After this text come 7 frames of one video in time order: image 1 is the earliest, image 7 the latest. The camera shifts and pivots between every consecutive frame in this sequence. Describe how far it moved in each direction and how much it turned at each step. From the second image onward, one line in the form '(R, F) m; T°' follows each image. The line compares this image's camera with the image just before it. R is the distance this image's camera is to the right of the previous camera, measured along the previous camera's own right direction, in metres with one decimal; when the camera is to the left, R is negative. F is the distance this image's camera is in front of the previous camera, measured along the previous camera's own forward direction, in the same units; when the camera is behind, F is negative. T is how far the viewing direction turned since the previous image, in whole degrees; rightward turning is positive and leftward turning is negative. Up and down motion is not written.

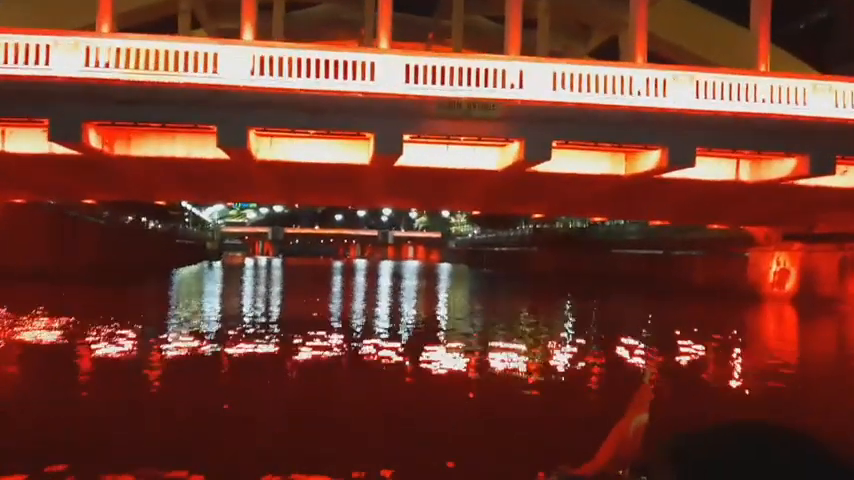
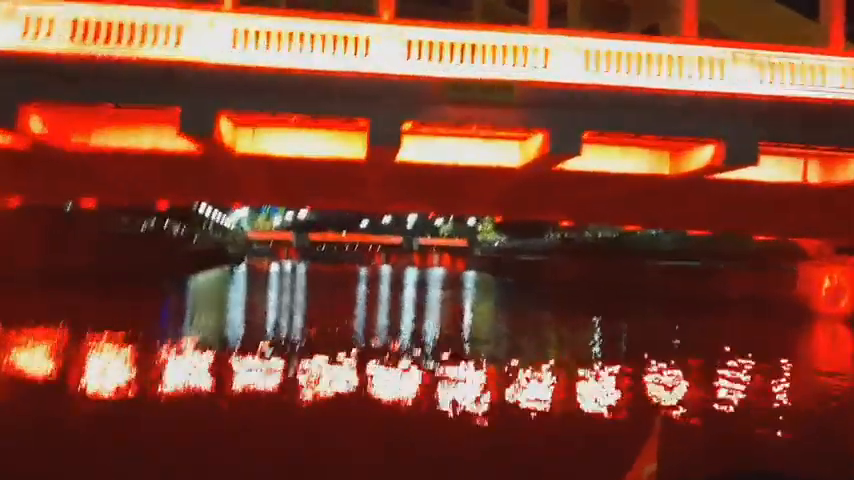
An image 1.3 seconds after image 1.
(+0.4, +2.6) m; -2°
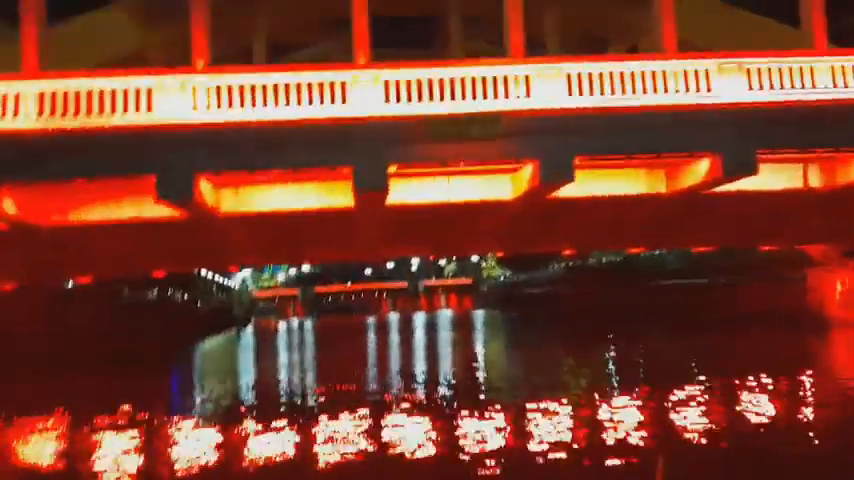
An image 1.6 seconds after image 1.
(+0.2, +0.4) m; 0°
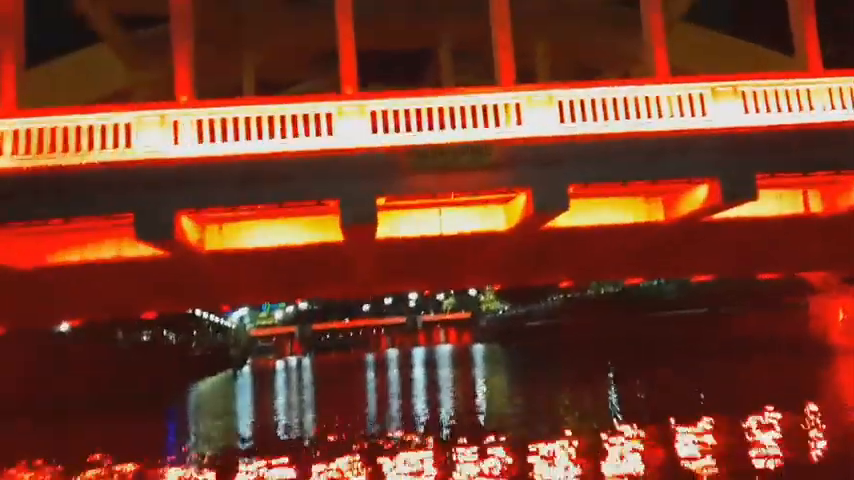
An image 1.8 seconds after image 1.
(+0.1, +0.4) m; 0°
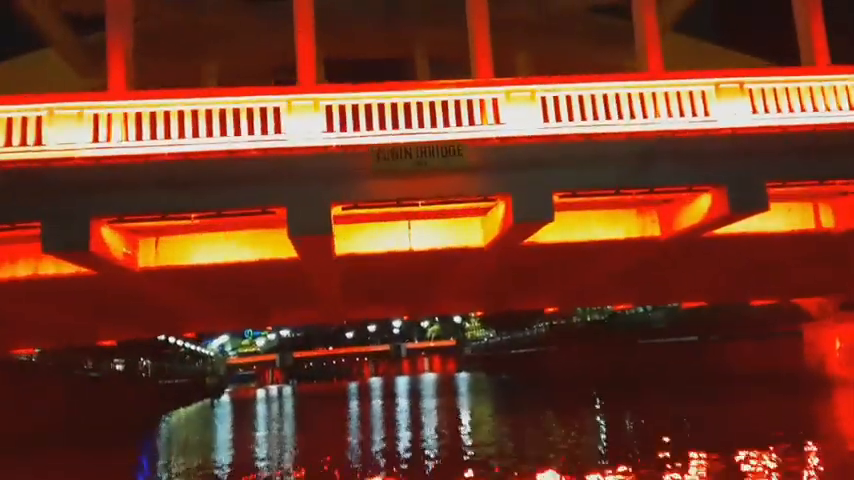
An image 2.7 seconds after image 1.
(+0.3, +1.6) m; +1°
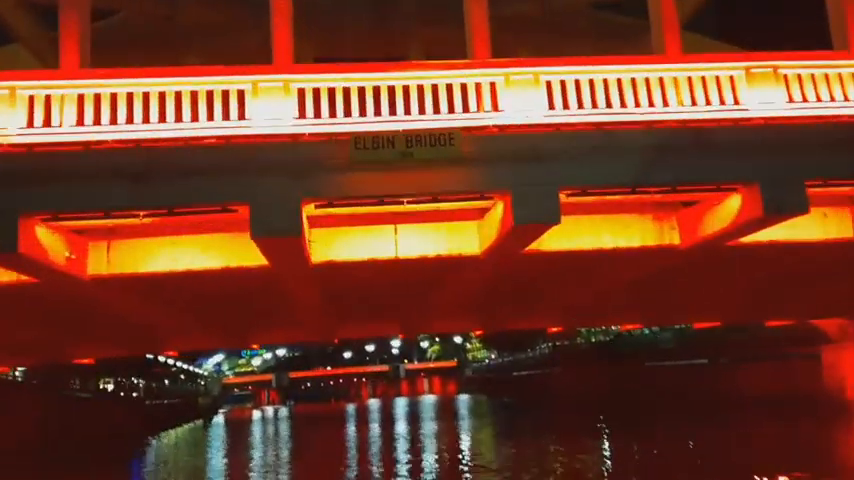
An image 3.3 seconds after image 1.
(+0.2, +1.4) m; 0°
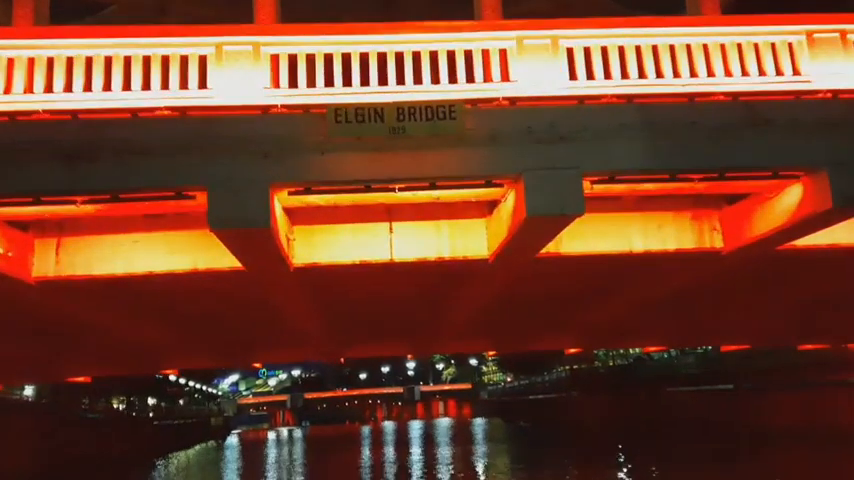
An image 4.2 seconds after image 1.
(+0.2, +1.5) m; -1°
